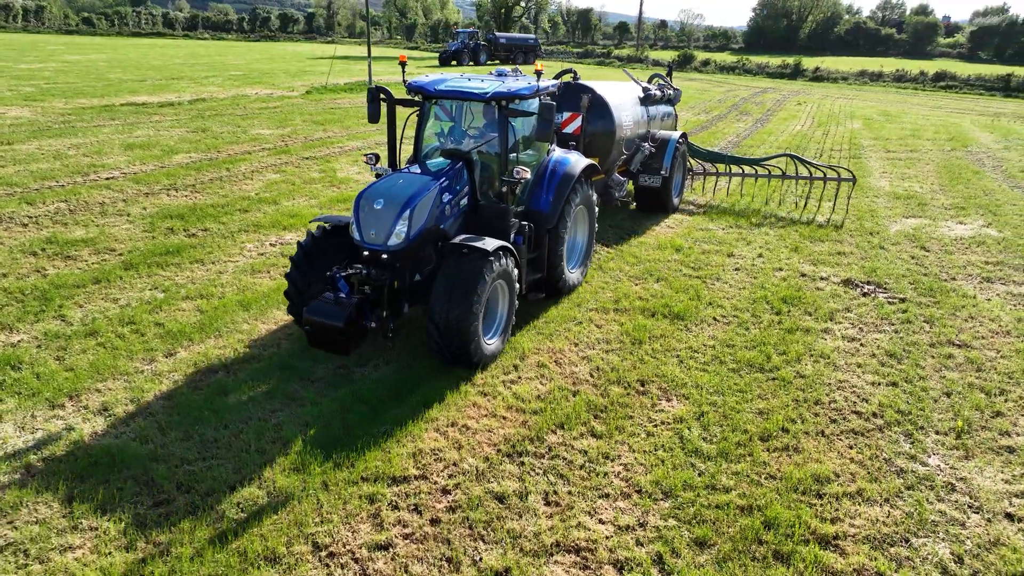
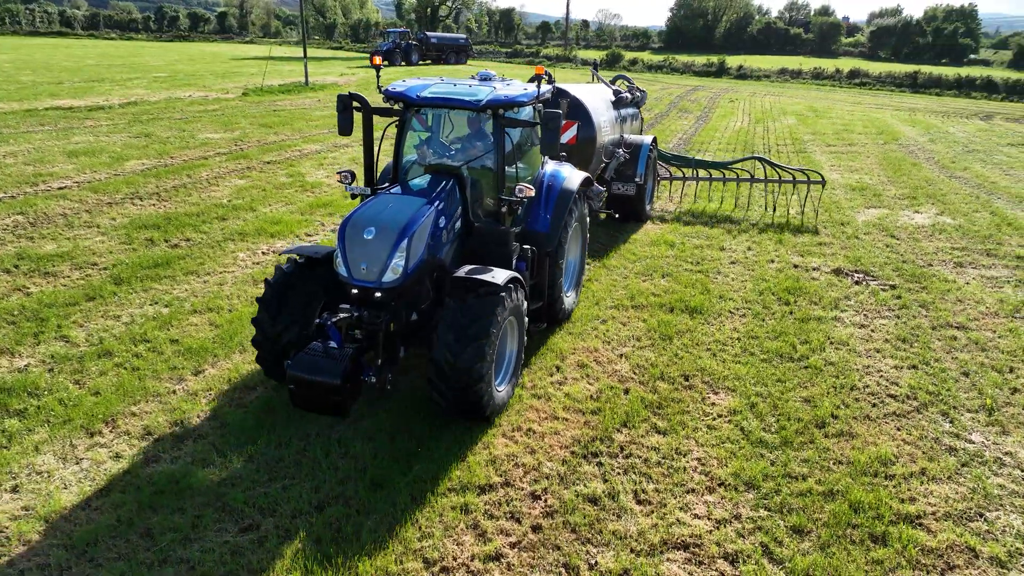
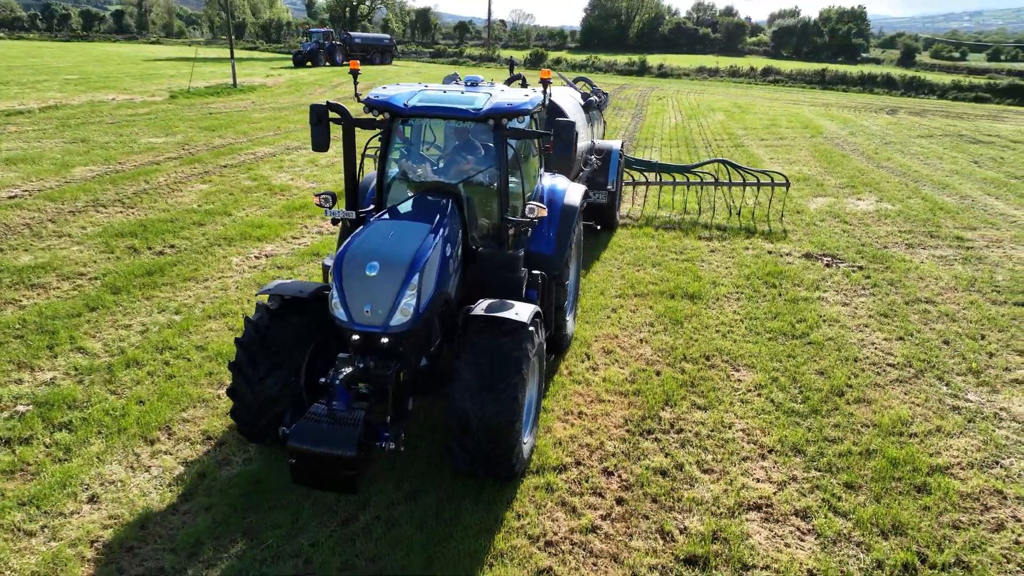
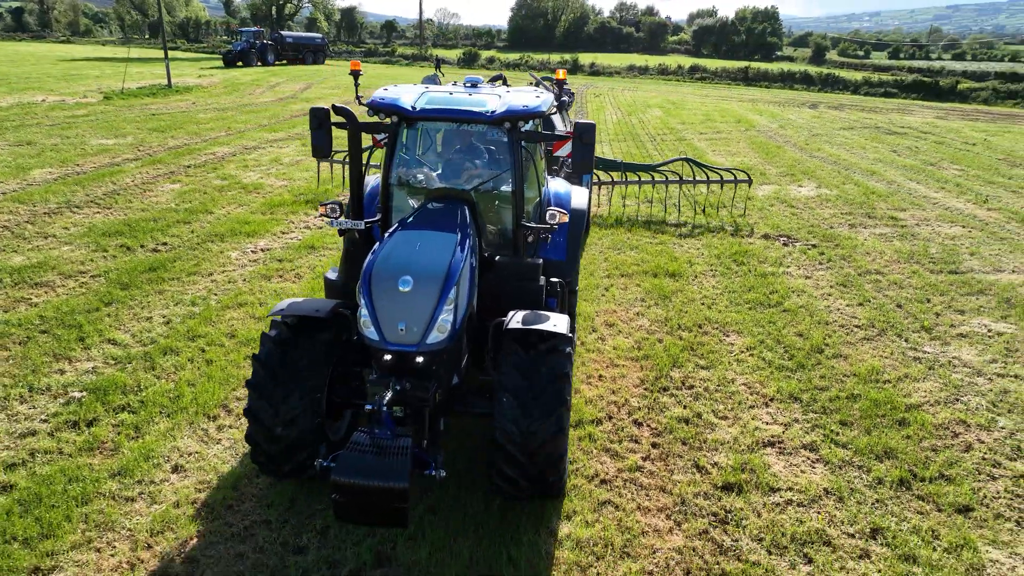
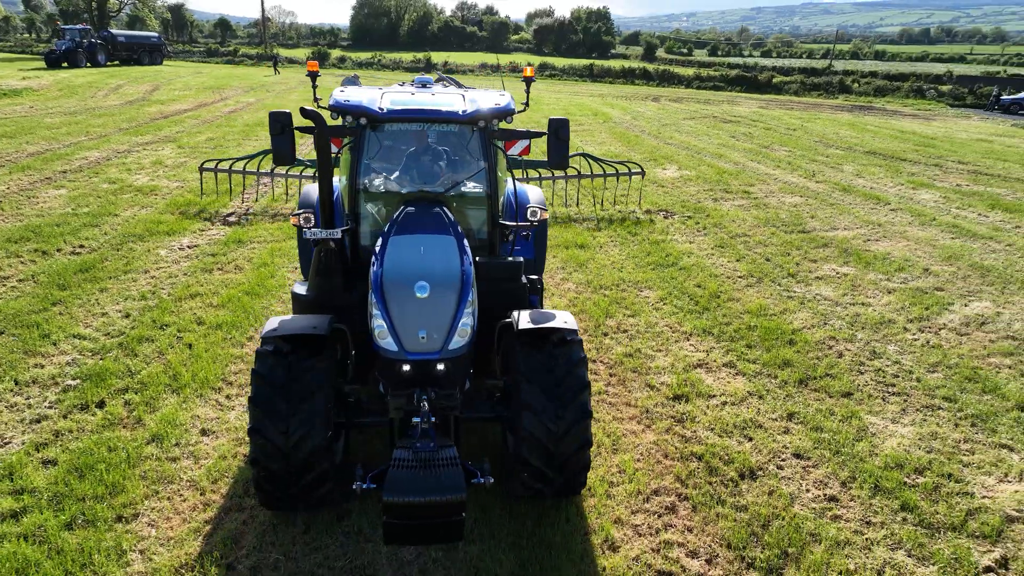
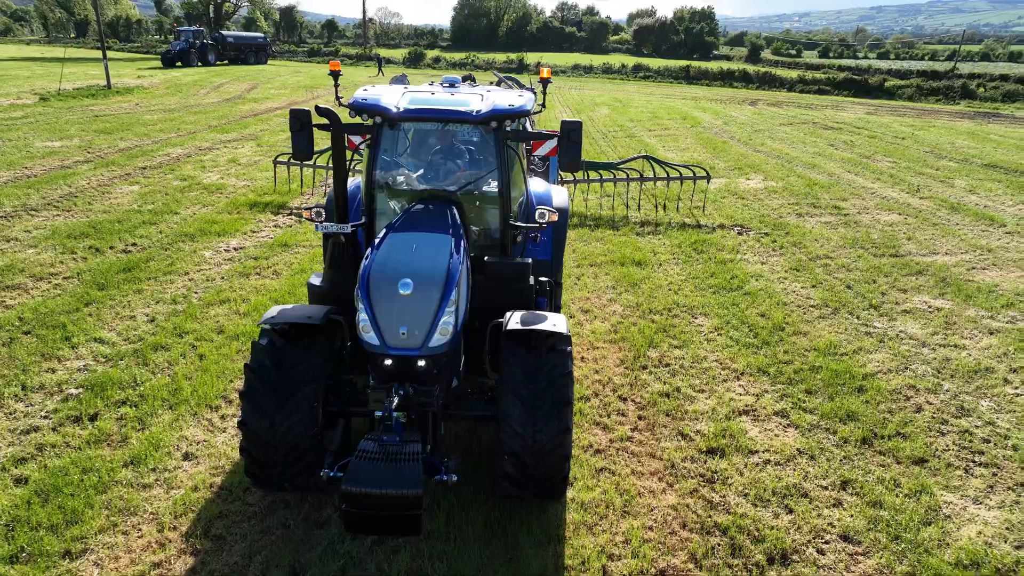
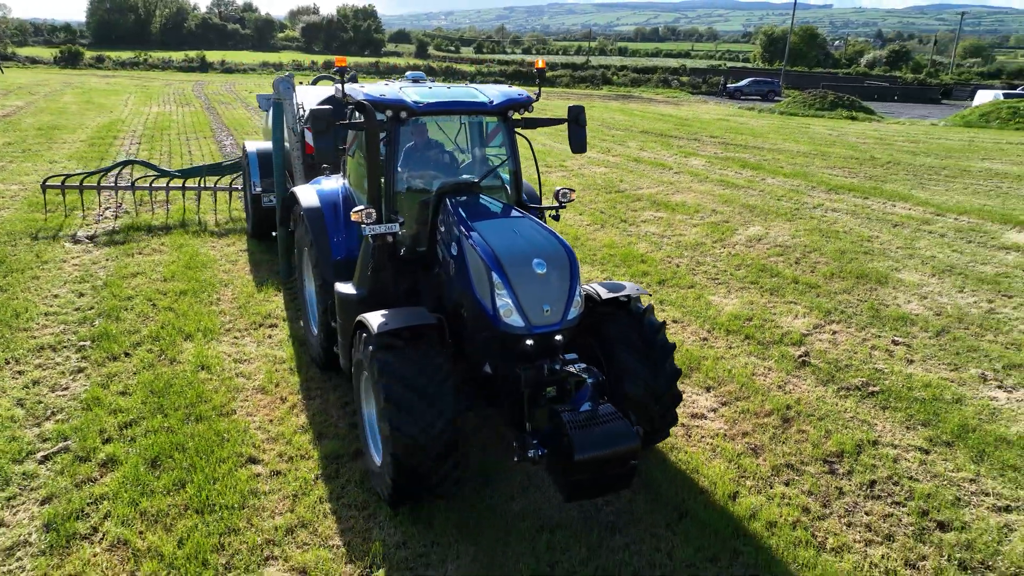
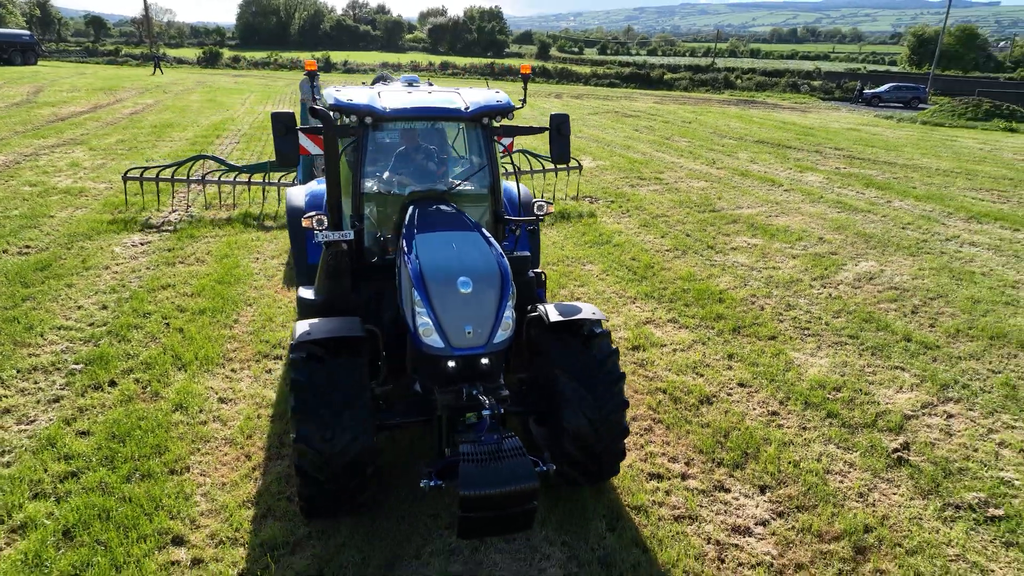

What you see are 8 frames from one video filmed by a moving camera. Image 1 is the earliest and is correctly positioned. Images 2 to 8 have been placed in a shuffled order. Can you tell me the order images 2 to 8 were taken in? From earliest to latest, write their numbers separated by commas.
2, 3, 4, 6, 5, 8, 7
